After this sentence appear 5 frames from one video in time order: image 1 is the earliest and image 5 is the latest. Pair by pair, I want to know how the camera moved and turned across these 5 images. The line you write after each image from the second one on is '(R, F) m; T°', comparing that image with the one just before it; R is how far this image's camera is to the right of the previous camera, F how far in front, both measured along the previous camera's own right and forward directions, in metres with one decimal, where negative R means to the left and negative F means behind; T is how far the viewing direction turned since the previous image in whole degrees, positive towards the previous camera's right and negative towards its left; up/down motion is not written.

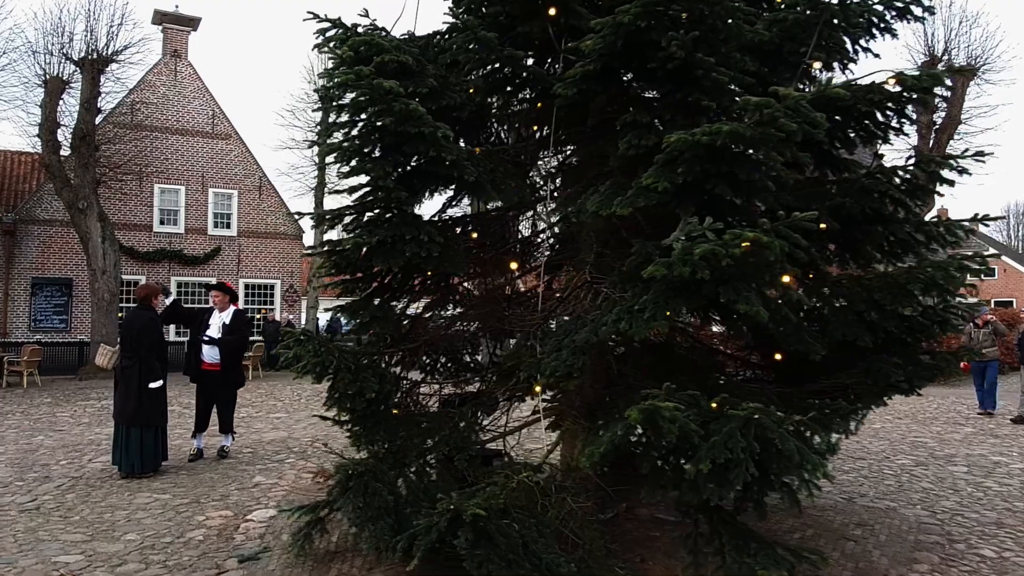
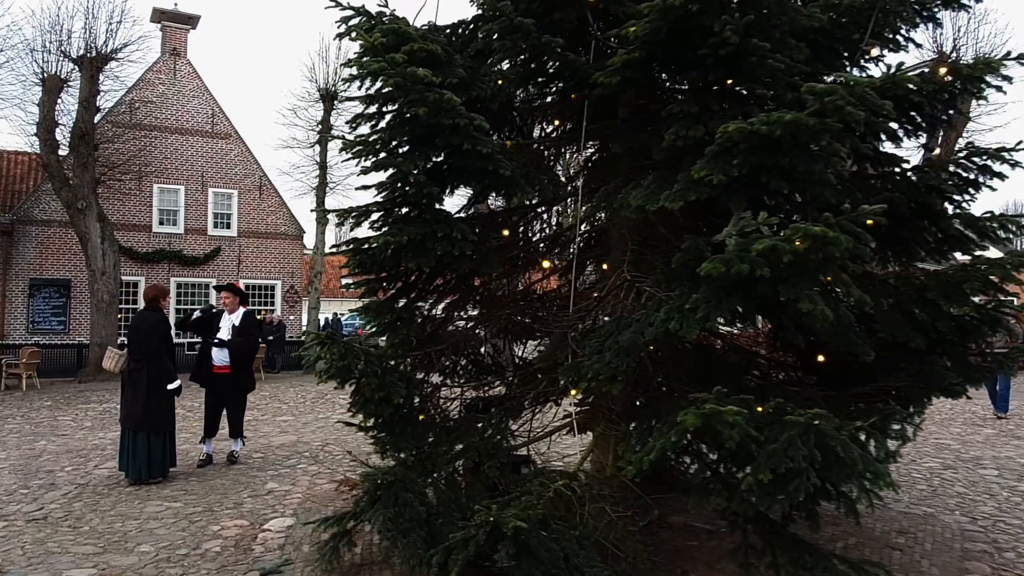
(-0.2, +0.2) m; 0°
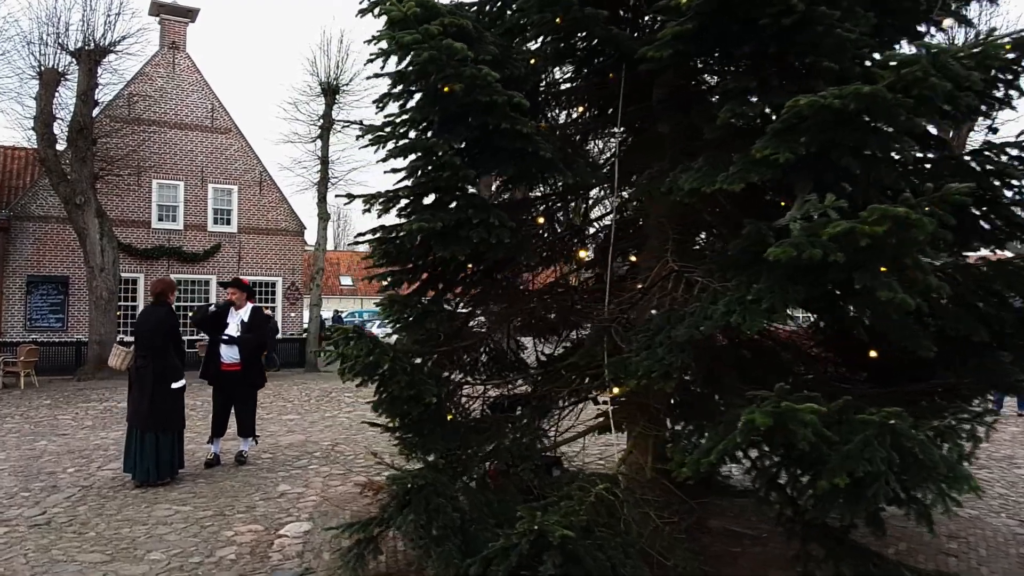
(-0.2, +0.3) m; 0°
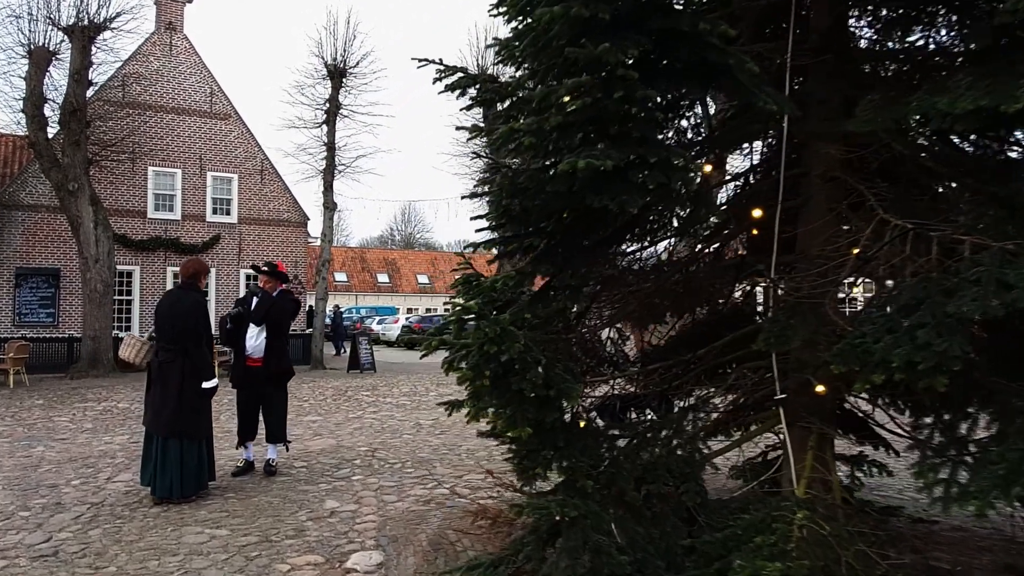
(-0.7, +1.0) m; +1°
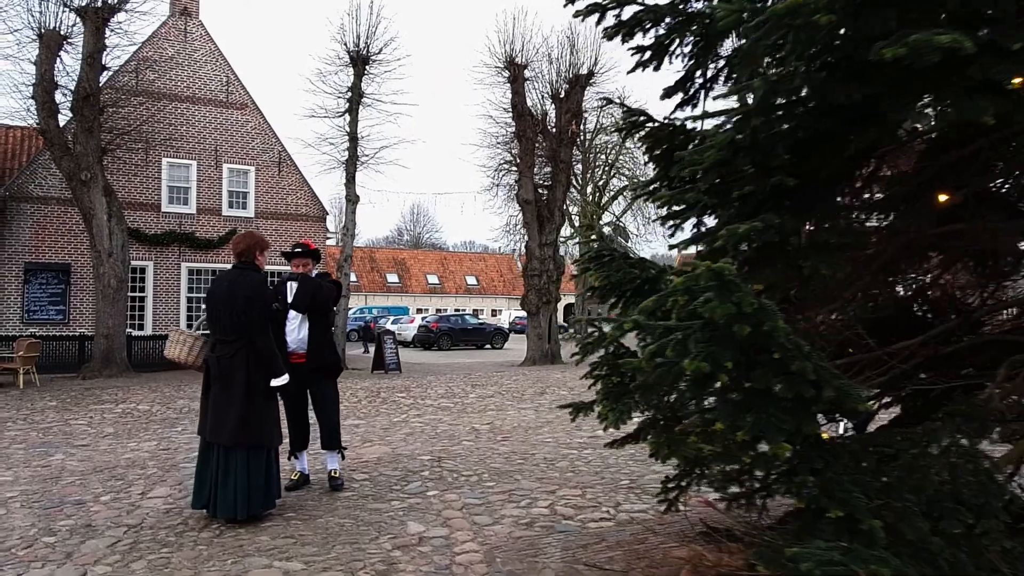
(-0.7, +0.9) m; 0°
